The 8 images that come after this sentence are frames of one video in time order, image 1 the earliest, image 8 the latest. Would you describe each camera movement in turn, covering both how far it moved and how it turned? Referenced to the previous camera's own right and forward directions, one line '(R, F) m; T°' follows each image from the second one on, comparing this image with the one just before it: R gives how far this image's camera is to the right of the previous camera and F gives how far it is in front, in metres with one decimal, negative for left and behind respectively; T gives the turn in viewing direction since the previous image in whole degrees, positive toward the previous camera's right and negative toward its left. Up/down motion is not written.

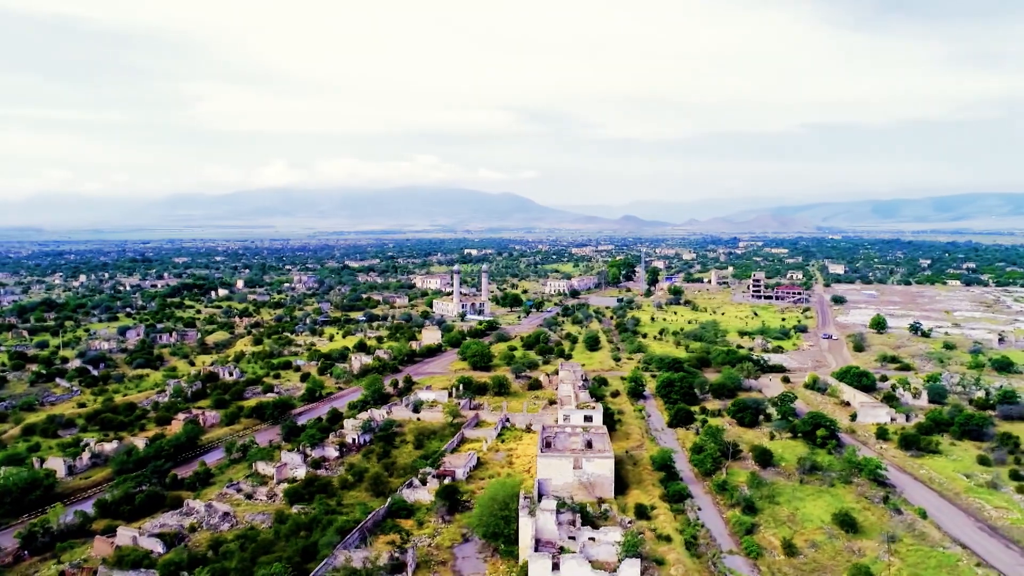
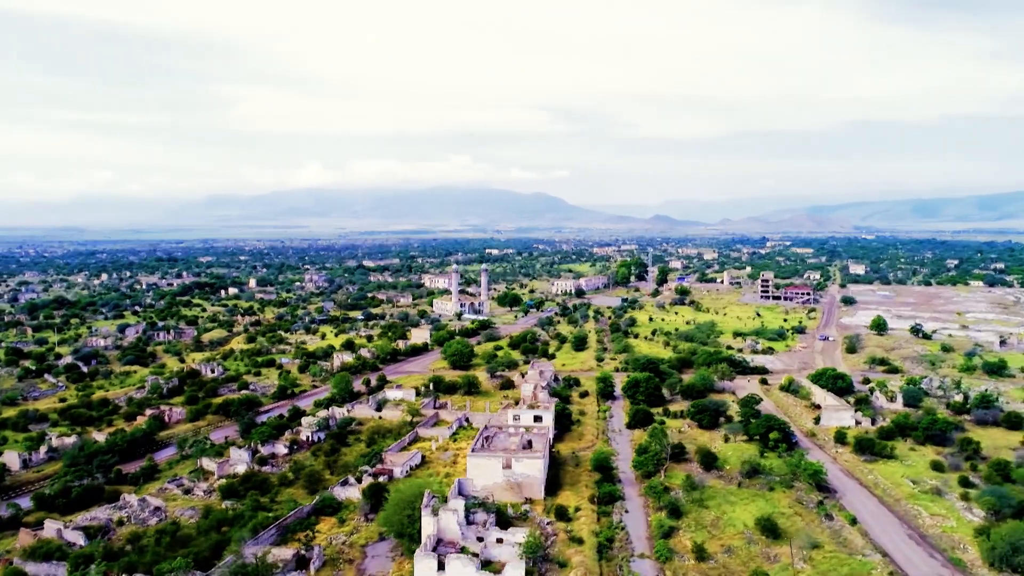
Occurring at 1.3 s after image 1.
(+3.5, +0.2) m; -2°
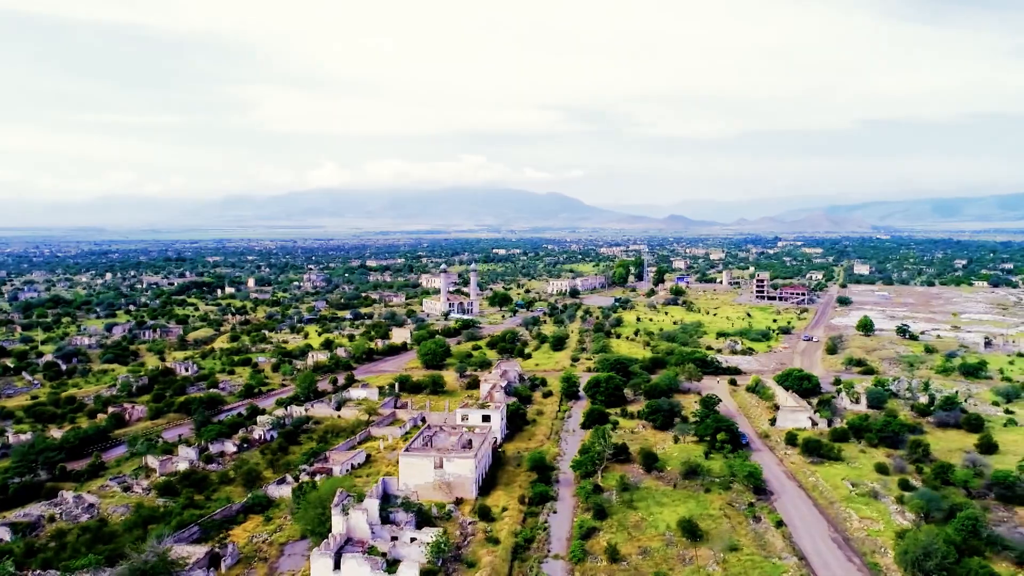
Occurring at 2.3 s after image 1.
(+2.8, +0.1) m; -1°
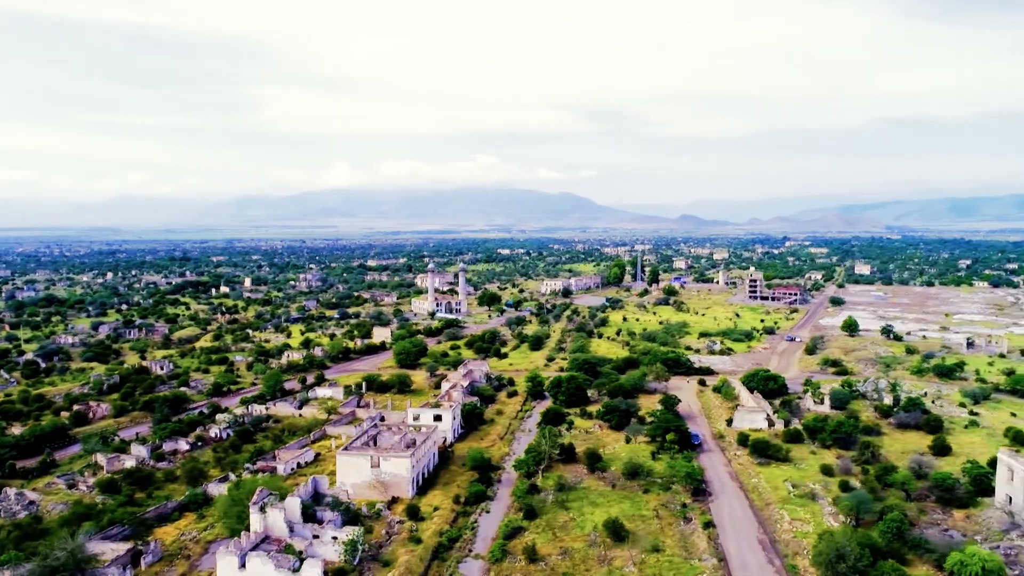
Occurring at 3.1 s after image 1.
(+2.5, +0.1) m; -1°
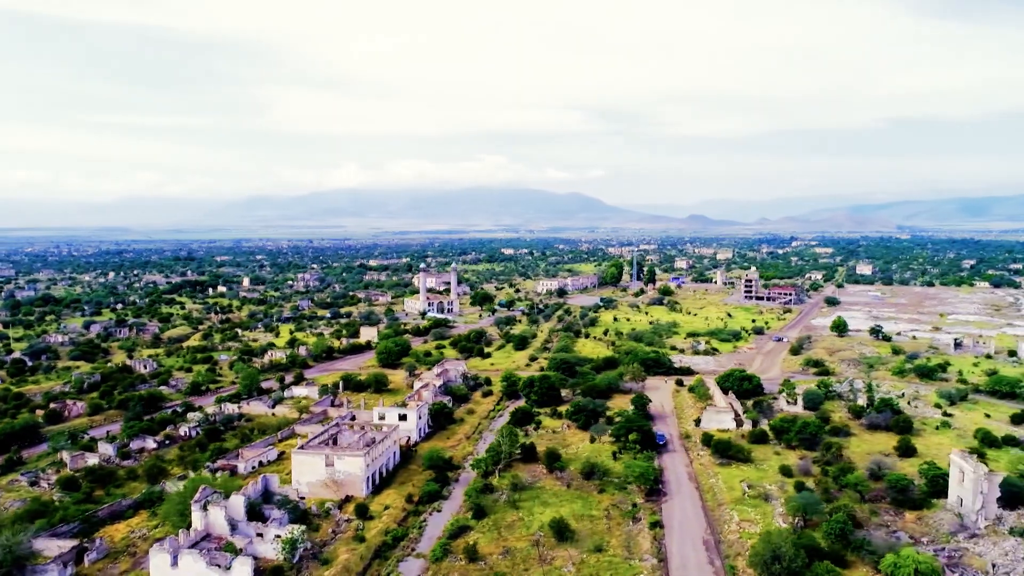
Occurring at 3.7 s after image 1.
(+1.9, 0.0) m; -1°
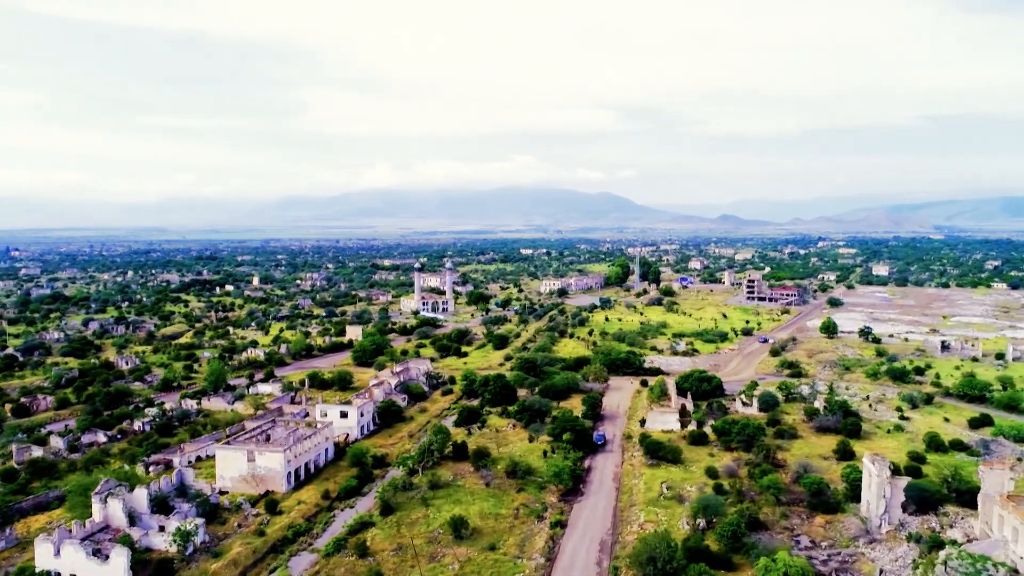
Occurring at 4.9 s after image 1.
(+3.8, 0.0) m; -2°
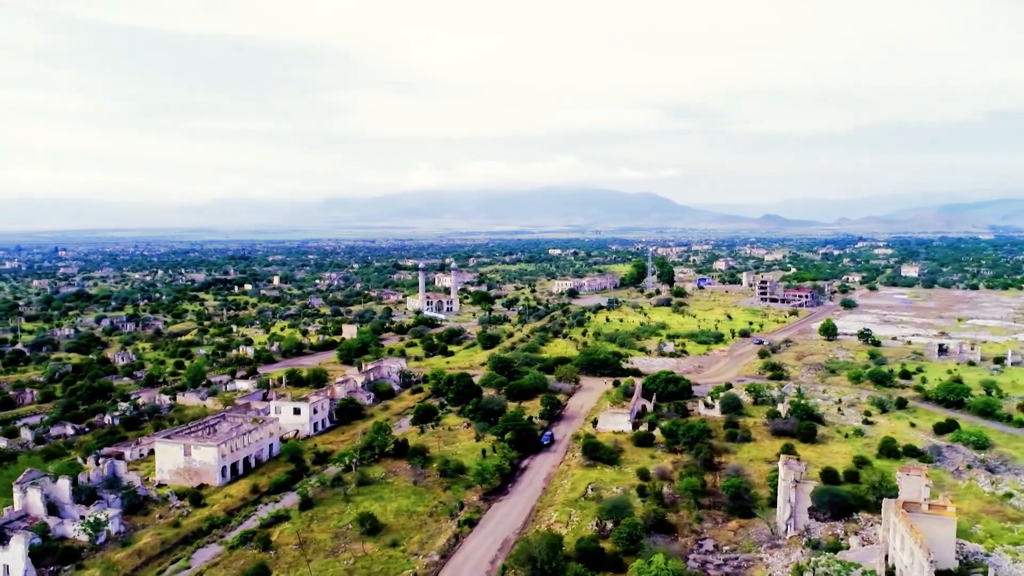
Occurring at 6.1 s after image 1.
(+3.9, 0.0) m; -3°
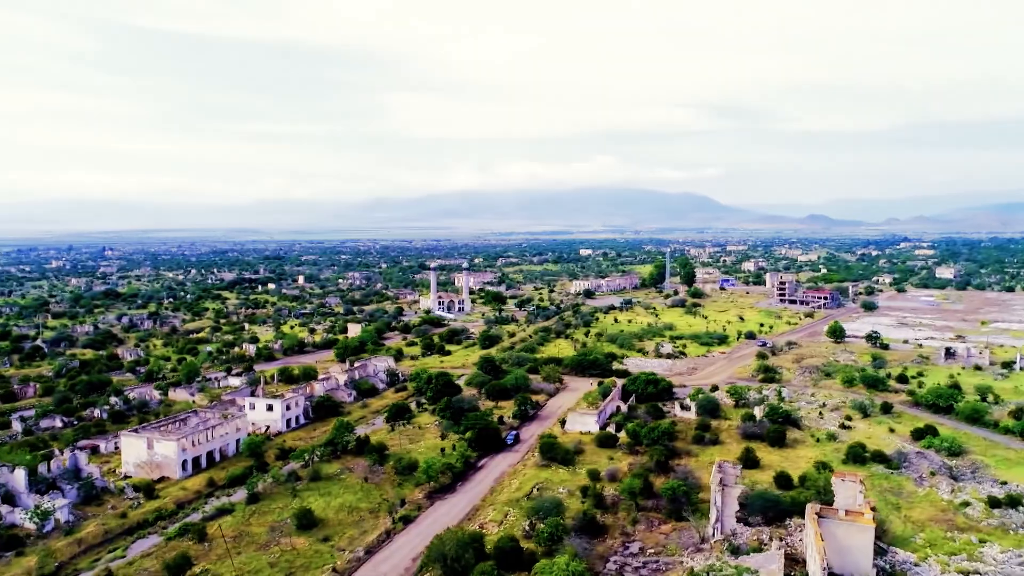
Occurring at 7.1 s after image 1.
(+3.1, 0.0) m; -3°
